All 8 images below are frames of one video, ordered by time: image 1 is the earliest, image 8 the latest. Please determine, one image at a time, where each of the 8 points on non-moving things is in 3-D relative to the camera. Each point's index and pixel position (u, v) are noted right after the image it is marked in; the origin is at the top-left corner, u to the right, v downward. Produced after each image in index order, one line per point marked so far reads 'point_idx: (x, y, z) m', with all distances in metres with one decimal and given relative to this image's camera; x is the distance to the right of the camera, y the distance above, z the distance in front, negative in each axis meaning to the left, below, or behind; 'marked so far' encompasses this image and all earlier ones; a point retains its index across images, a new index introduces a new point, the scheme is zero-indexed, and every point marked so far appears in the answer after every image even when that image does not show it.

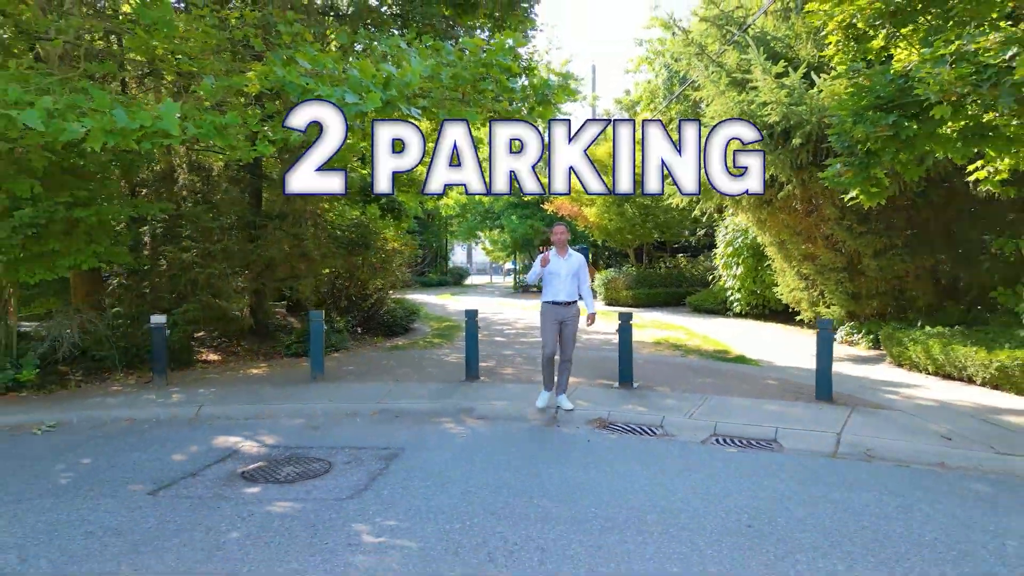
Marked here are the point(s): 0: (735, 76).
0: (+3.6, +3.5, +11.4) m
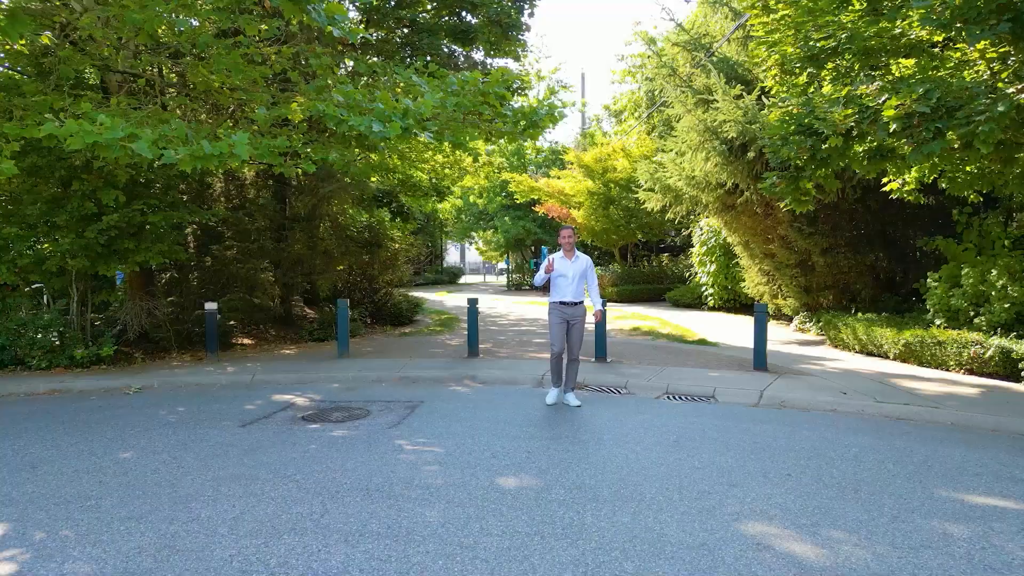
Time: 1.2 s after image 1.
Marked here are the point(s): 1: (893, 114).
0: (+3.5, +3.6, +13.1) m
1: (+3.7, +1.7, +6.9) m
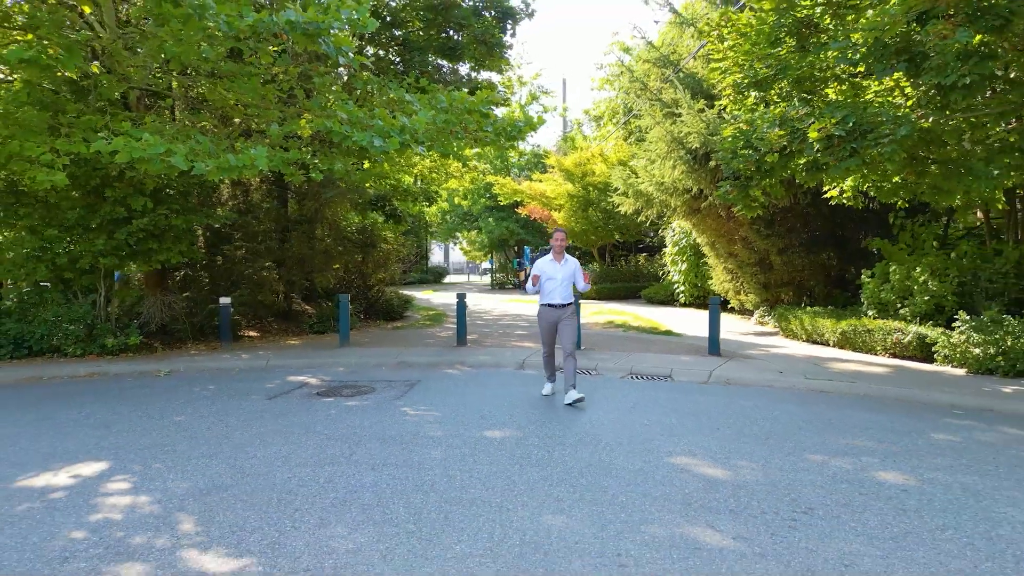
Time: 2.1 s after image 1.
0: (+3.2, +3.7, +14.3) m
1: (+3.5, +1.8, +8.1) m
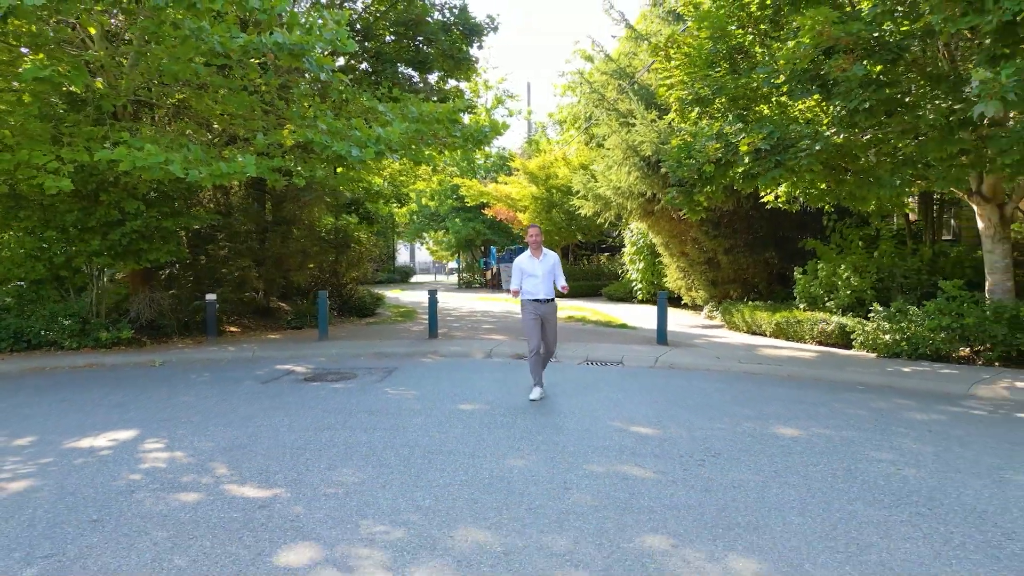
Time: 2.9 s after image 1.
0: (+2.4, +3.7, +15.4) m
1: (+3.1, +1.8, +9.2) m
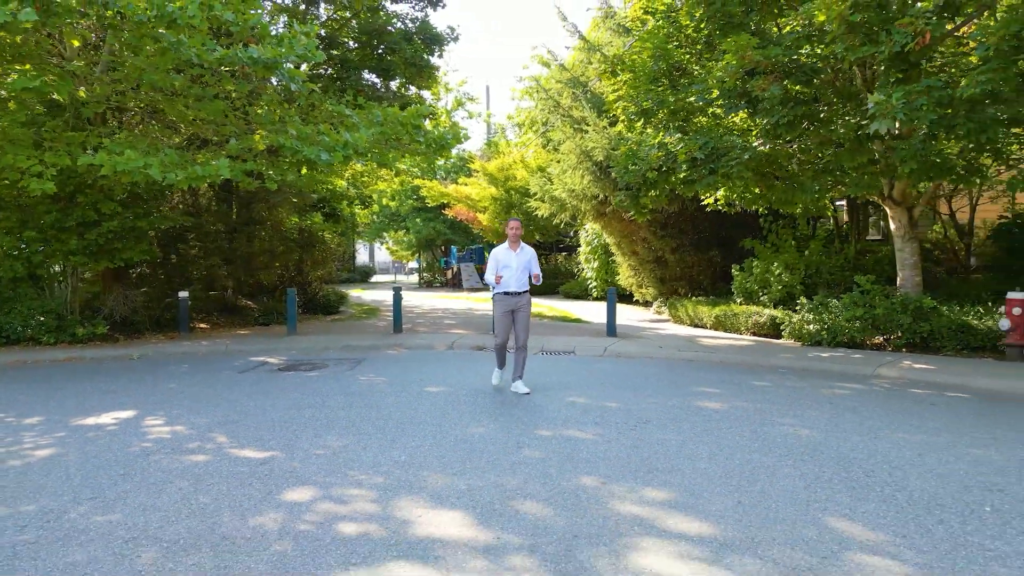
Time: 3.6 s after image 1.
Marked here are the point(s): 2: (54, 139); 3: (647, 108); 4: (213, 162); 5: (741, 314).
0: (+1.5, +3.8, +16.3) m
1: (+2.5, +1.9, +10.2) m
2: (-6.1, +2.0, +9.2) m
3: (+2.1, +2.7, +10.6) m
4: (-4.3, +1.8, +10.1) m
5: (+4.0, -0.5, +12.1) m
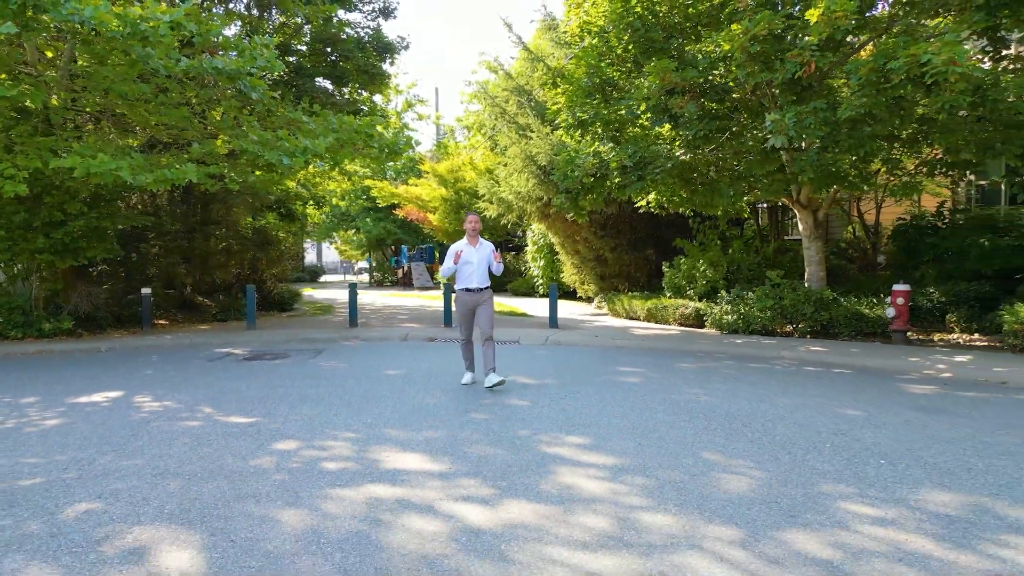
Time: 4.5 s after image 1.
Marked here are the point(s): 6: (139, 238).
0: (+0.2, +3.9, +17.3) m
1: (+1.7, +2.0, +11.3) m
2: (-6.8, +2.0, +9.7) m
3: (+1.2, +2.8, +11.7) m
4: (-5.1, +1.9, +10.8) m
5: (+3.0, -0.4, +13.3) m
6: (-7.3, +1.0, +13.7) m
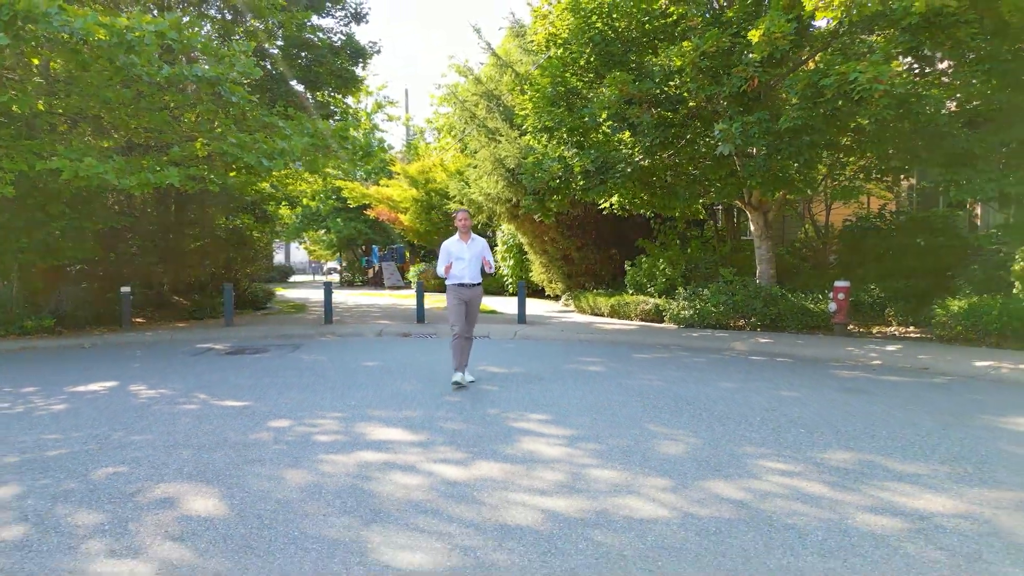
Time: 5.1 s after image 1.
0: (-0.6, +3.9, +18.0) m
1: (+1.2, +2.0, +12.0) m
2: (-7.2, +2.0, +10.1) m
3: (+0.7, +2.9, +12.4) m
4: (-5.6, +1.9, +11.2) m
5: (+2.4, -0.3, +14.0) m
6: (-7.9, +1.0, +14.0) m
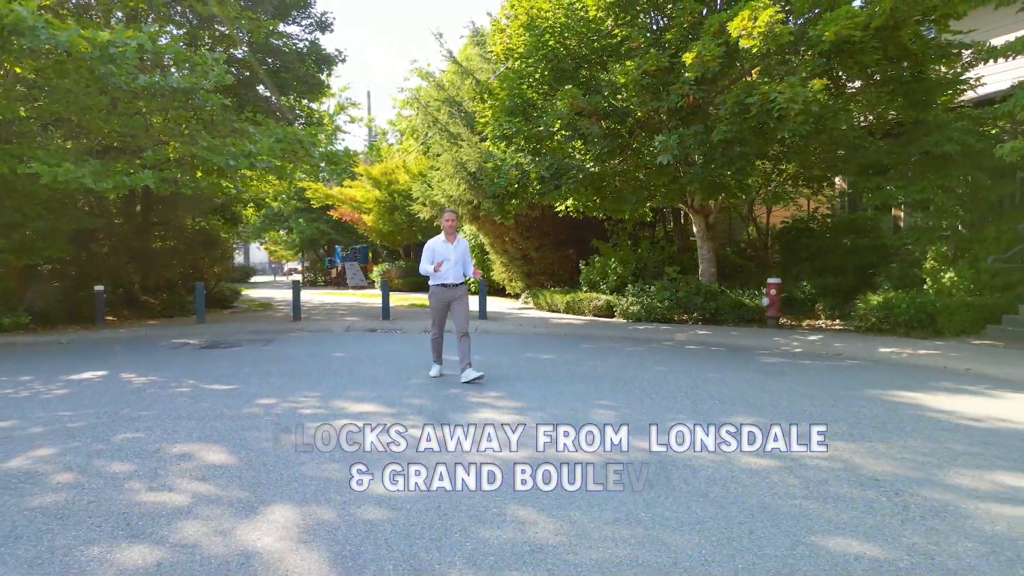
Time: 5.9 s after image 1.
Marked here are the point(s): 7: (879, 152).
0: (-1.6, +4.0, +18.7) m
1: (+0.4, +2.1, +12.9) m
2: (-7.9, +2.1, +10.5) m
3: (-0.1, +2.9, +13.2) m
4: (-6.3, +1.9, +11.7) m
5: (+1.6, -0.3, +15.0) m
6: (-8.7, +1.0, +14.4) m
7: (+5.6, +2.1, +10.6) m
